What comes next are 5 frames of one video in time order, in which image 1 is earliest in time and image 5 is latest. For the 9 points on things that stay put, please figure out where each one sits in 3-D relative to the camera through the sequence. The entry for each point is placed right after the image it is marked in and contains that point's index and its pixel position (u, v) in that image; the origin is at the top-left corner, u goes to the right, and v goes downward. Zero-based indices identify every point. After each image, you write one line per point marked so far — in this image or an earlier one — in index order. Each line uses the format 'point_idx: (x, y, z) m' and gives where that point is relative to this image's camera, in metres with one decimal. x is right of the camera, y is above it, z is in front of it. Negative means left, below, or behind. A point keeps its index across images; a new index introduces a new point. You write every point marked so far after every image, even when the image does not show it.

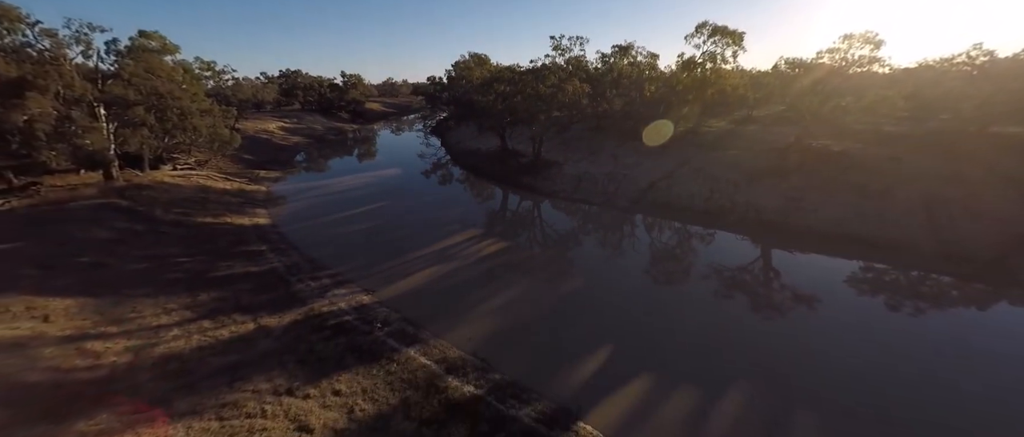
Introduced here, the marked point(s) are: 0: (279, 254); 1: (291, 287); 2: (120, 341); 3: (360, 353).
0: (-10.6, -1.6, +19.0) m
1: (-8.2, -2.6, +15.5) m
2: (-10.3, -3.2, +10.9) m
3: (-4.2, -3.8, +11.6) m
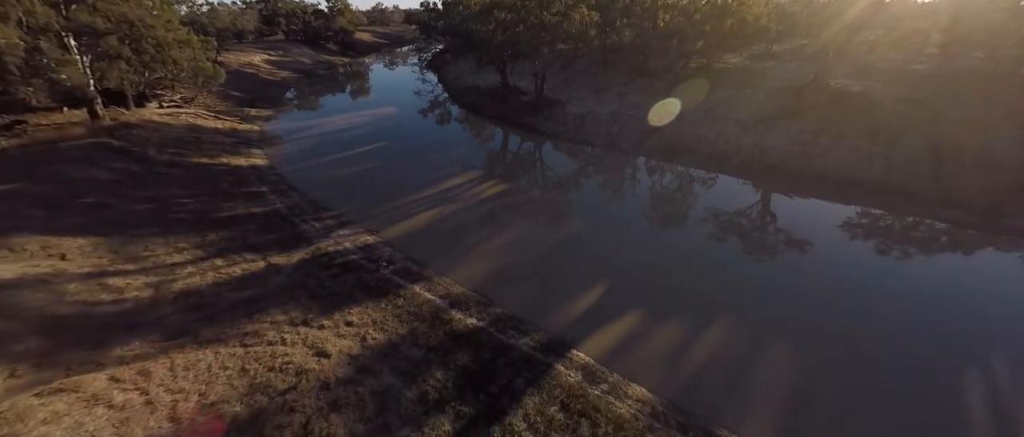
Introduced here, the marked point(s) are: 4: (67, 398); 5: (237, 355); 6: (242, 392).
0: (-10.7, +1.1, +19.3) m
1: (-8.3, -0.4, +16.0) m
2: (-10.3, -1.6, +11.5) m
3: (-4.2, -2.1, +12.3) m
4: (-8.0, -3.2, +7.5) m
5: (-6.1, -3.0, +9.3) m
6: (-5.4, -3.5, +8.4) m
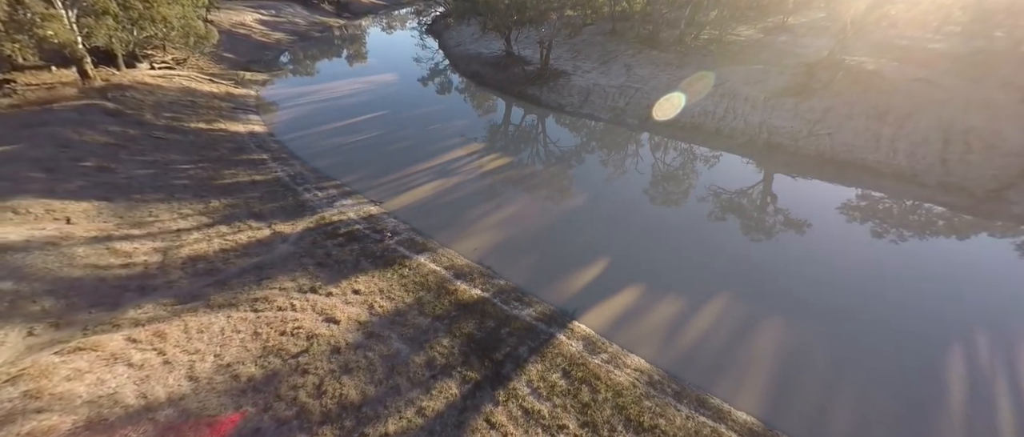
0: (-10.6, +2.5, +19.2) m
1: (-8.2, +0.9, +16.0) m
2: (-10.2, -0.7, +11.6) m
3: (-4.2, -1.2, +12.5) m
4: (-7.9, -2.6, +7.7) m
5: (-6.0, -2.3, +9.5) m
6: (-5.3, -2.8, +8.7) m
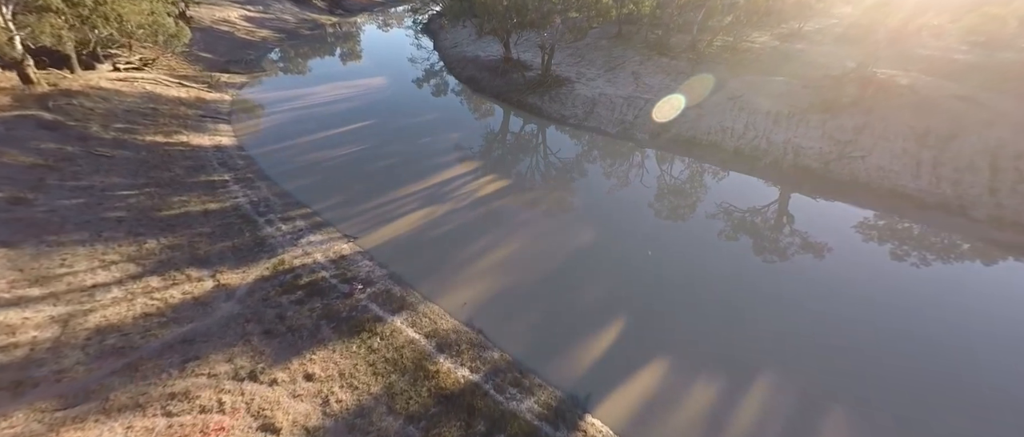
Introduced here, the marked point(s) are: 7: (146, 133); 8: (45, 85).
0: (-10.7, +1.3, +16.7) m
1: (-8.3, -0.4, +13.6) m
2: (-10.2, -1.9, +9.1) m
3: (-4.2, -2.5, +10.1) m
4: (-7.9, -3.9, +5.3) m
5: (-6.1, -3.6, +7.1) m
6: (-5.4, -4.1, +6.3) m
7: (-16.8, +4.0, +19.3) m
8: (-22.3, +6.4, +19.9) m
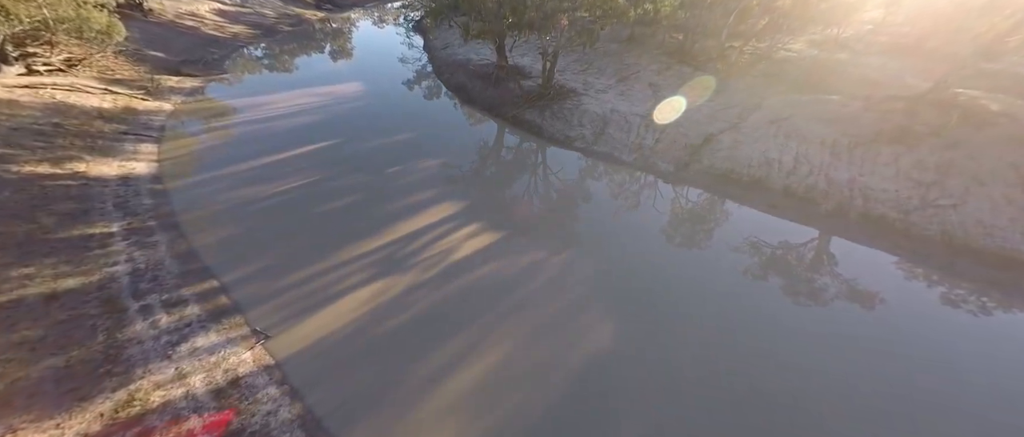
0: (-11.0, -0.7, +12.3) m
1: (-8.6, -2.5, +9.2) m
2: (-10.6, -4.0, +4.7) m
3: (-4.6, -4.7, +5.8) m
4: (-8.3, -6.0, +0.9) m
5: (-6.5, -5.8, +2.8) m
6: (-5.8, -6.3, +1.9) m
7: (-17.1, +2.1, +14.8) m
8: (-22.6, +4.5, +15.4) m
